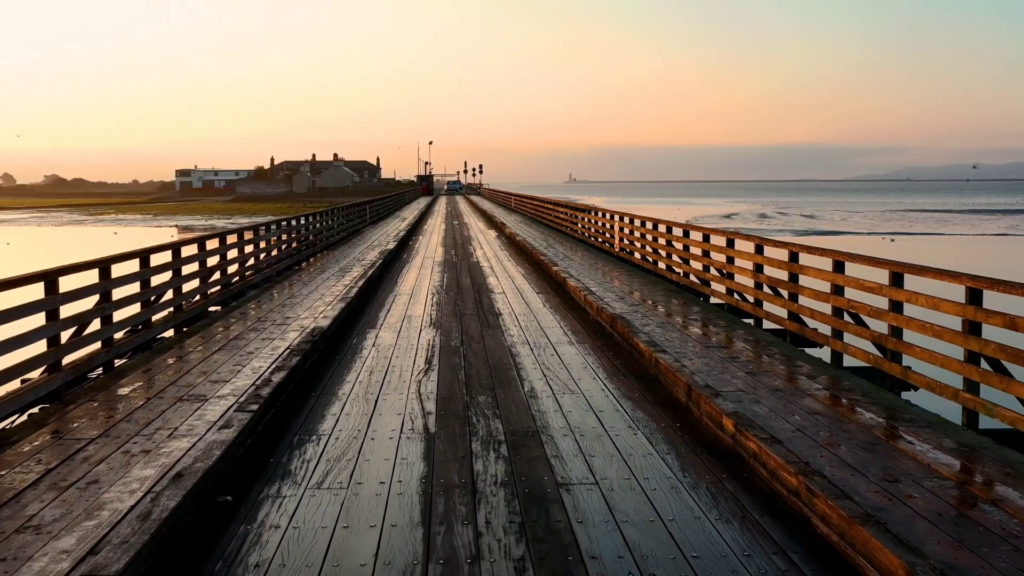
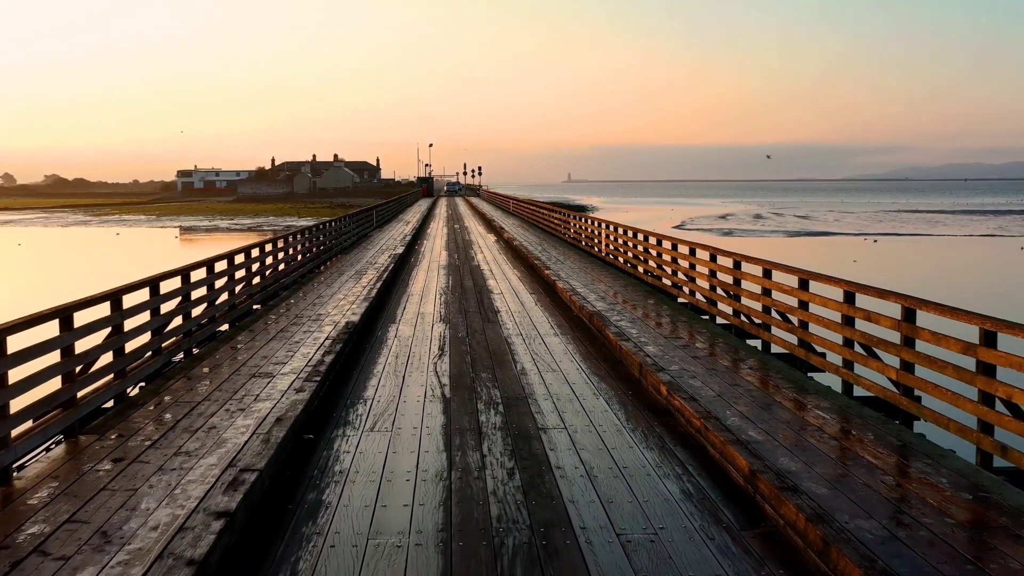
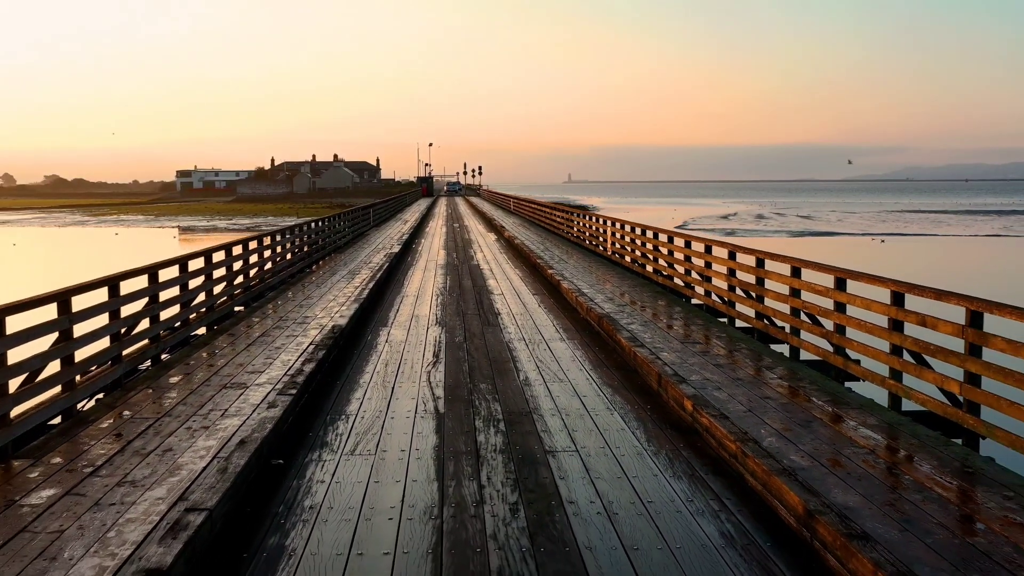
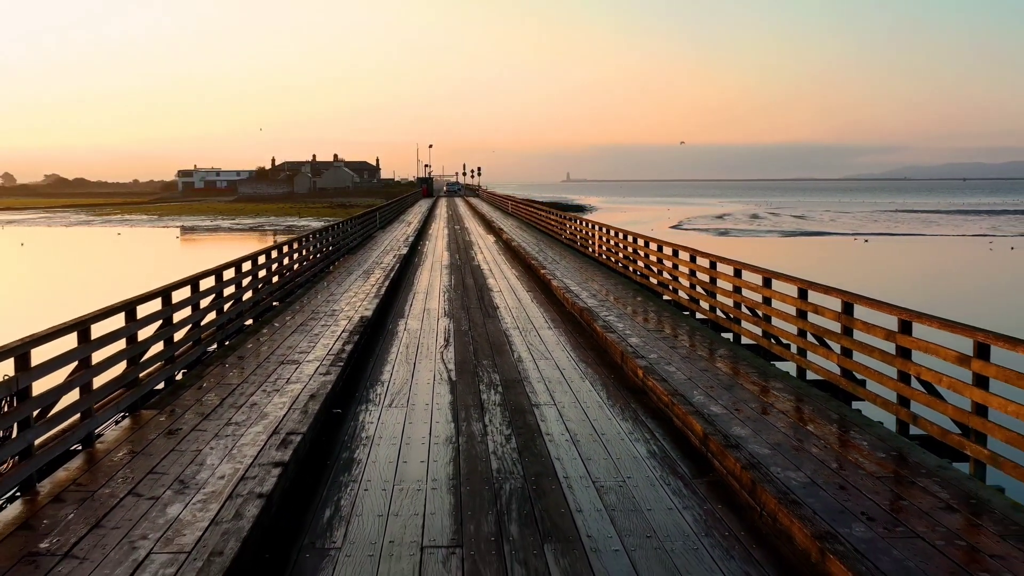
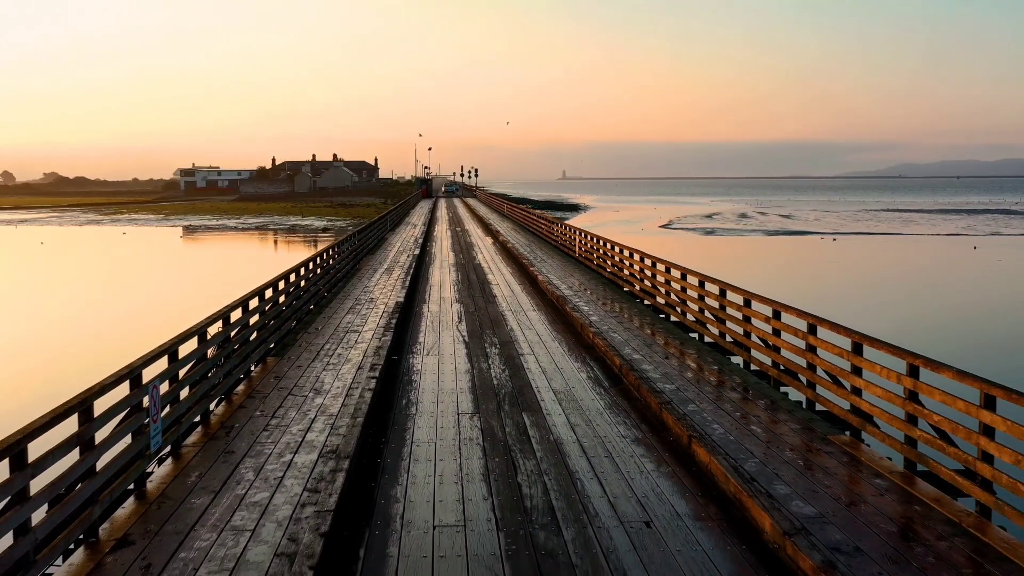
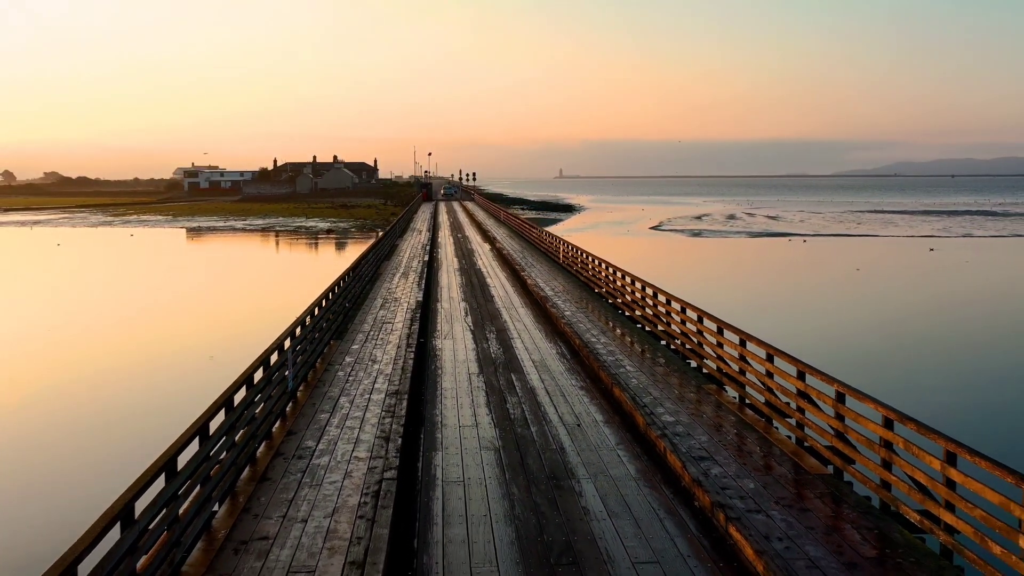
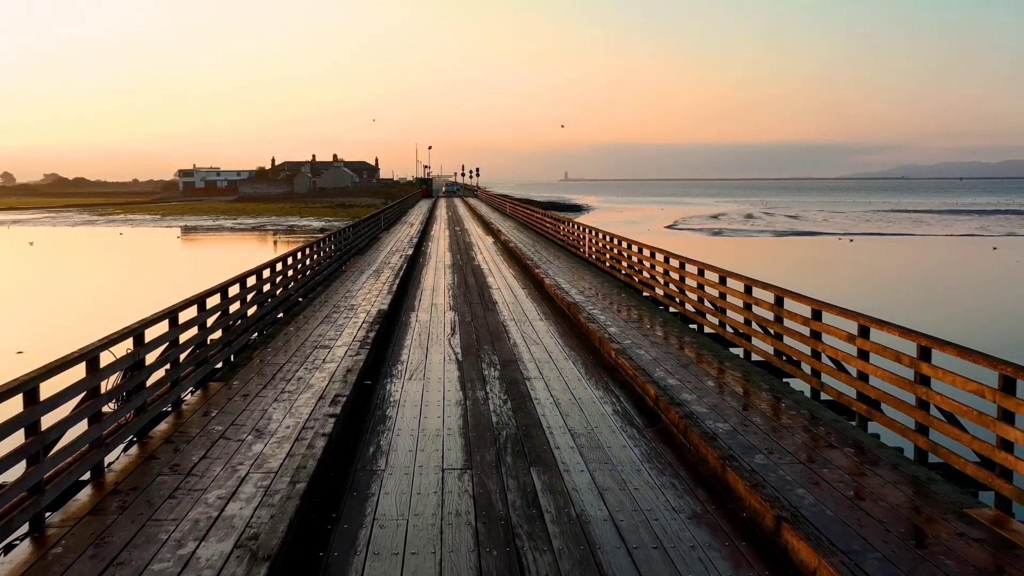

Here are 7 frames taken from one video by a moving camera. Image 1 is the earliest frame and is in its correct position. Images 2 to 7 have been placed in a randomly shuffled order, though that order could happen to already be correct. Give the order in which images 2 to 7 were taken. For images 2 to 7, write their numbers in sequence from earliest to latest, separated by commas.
3, 2, 4, 7, 5, 6
